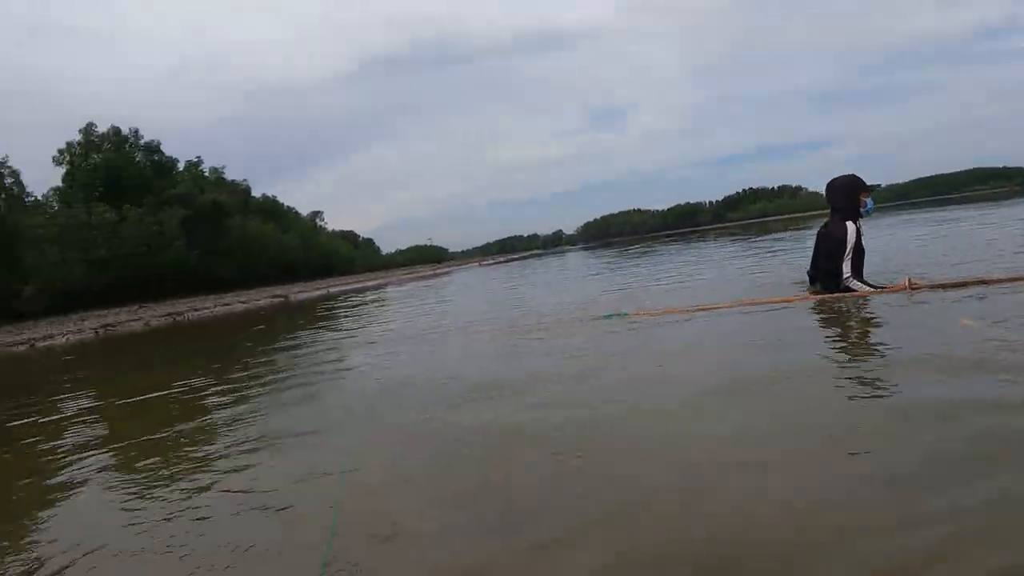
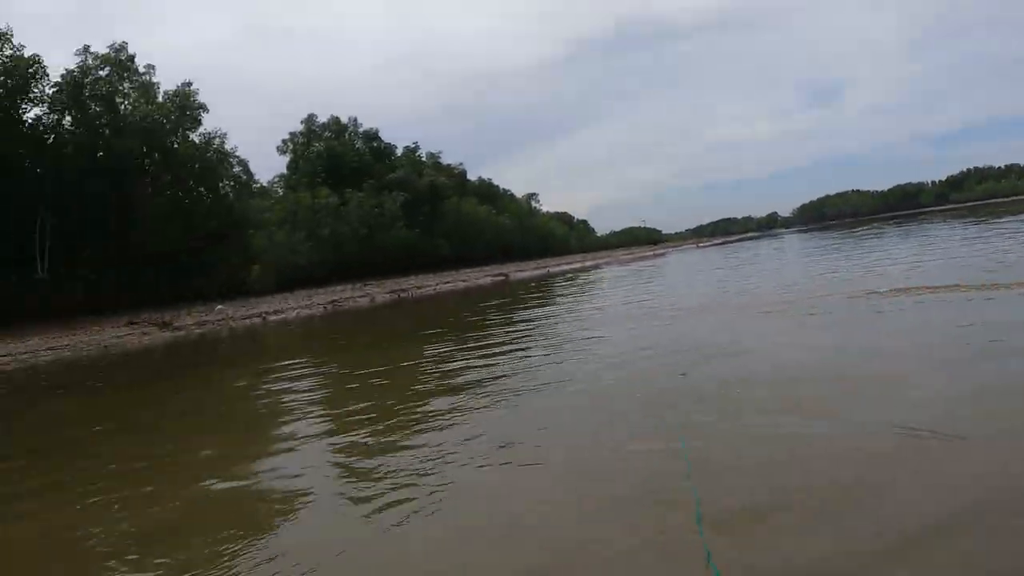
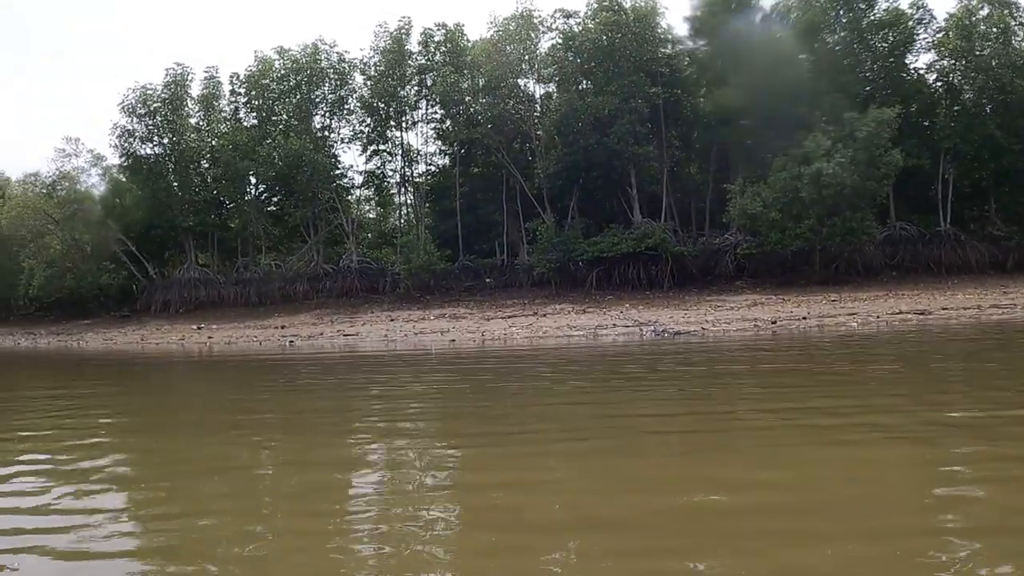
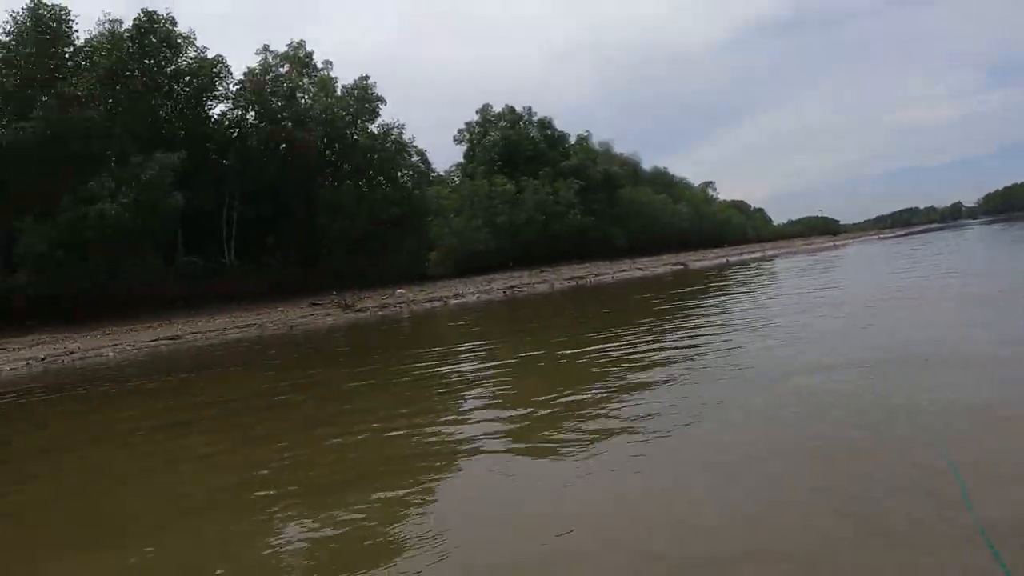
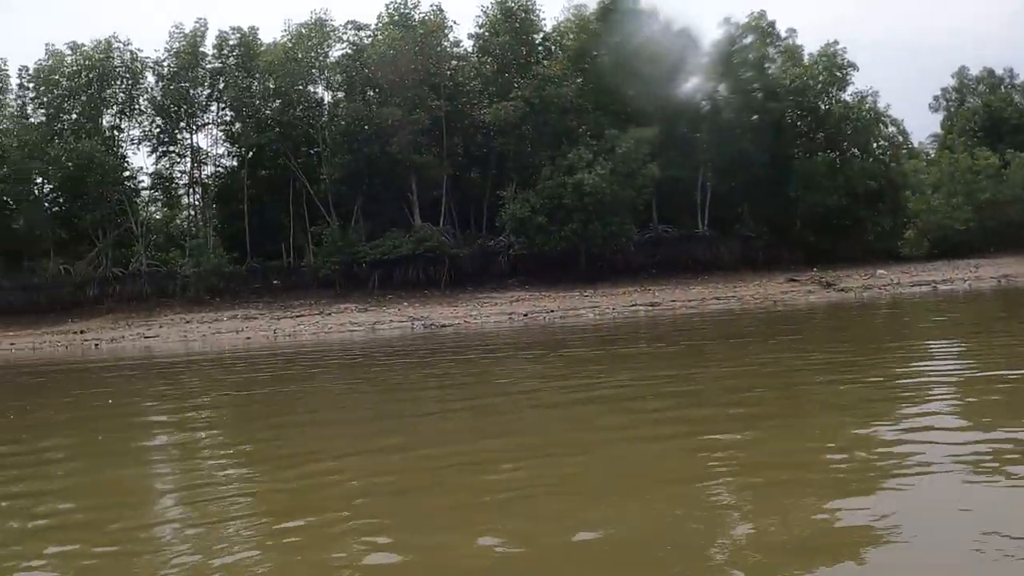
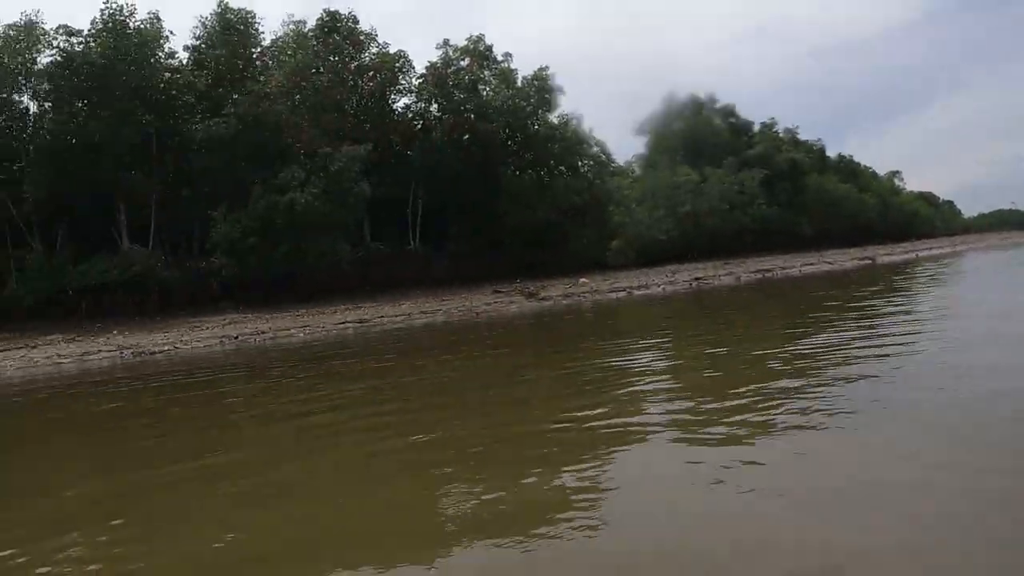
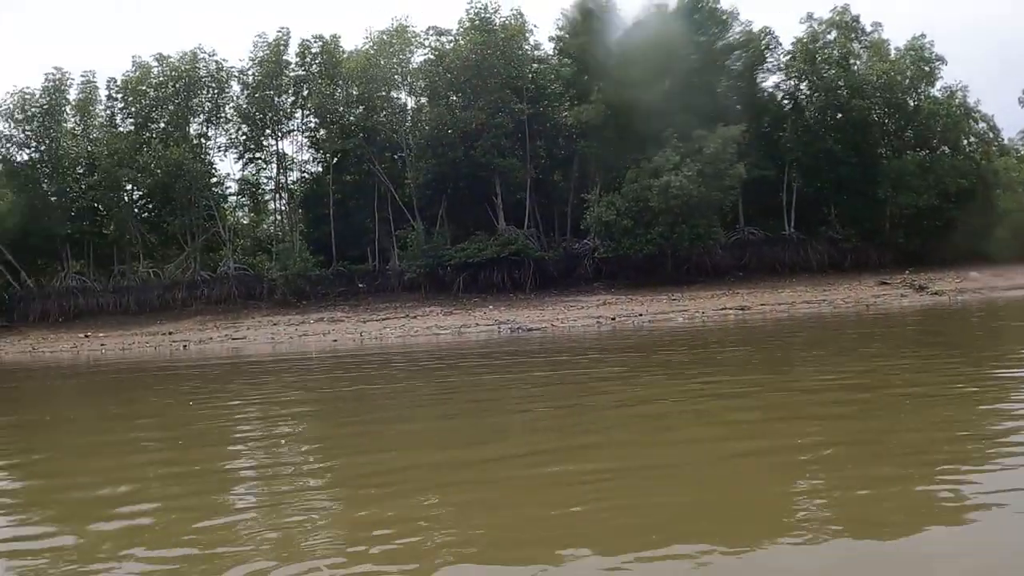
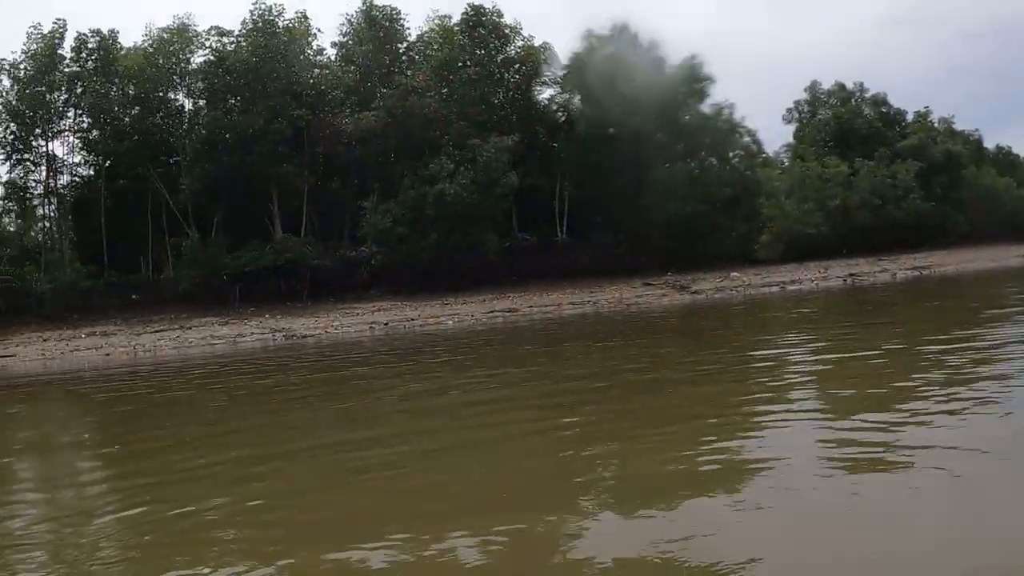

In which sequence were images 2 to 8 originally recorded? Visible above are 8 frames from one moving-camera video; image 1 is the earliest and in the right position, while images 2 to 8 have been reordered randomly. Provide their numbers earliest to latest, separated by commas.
2, 4, 6, 8, 5, 7, 3
